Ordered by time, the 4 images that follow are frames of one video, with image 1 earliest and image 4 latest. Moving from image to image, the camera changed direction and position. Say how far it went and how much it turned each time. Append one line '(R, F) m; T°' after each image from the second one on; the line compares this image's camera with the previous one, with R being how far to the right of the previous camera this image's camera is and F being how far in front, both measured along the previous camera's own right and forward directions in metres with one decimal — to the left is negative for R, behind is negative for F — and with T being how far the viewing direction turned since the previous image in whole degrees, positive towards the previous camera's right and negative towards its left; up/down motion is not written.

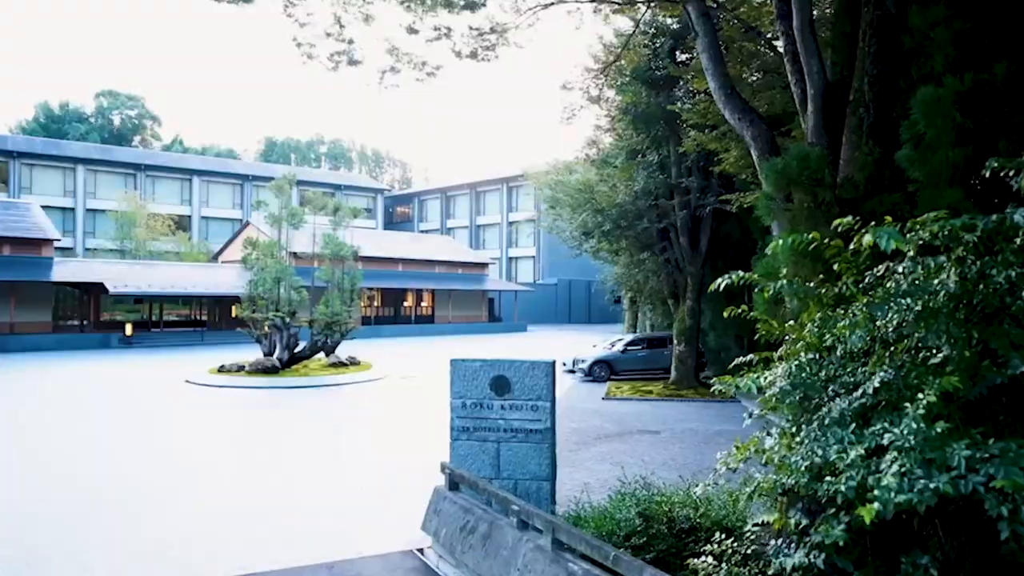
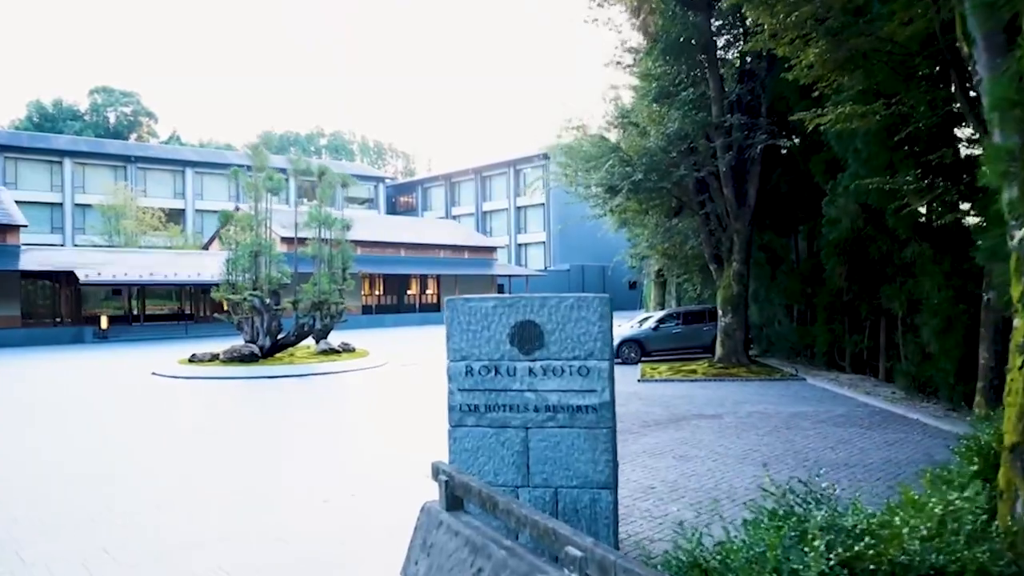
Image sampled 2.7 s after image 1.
(-0.1, +2.6) m; -1°
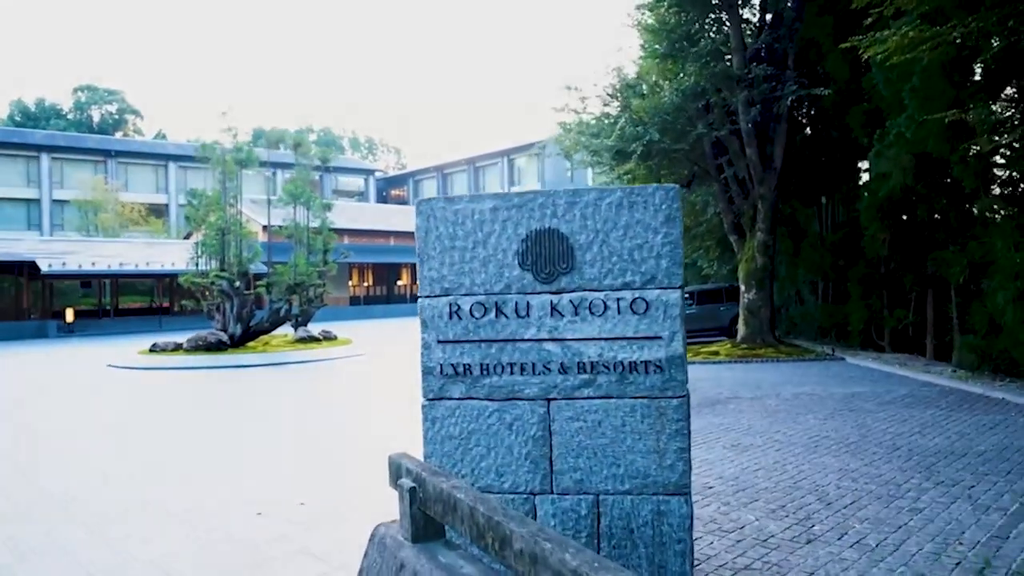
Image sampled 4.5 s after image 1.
(-0.1, +1.7) m; 0°
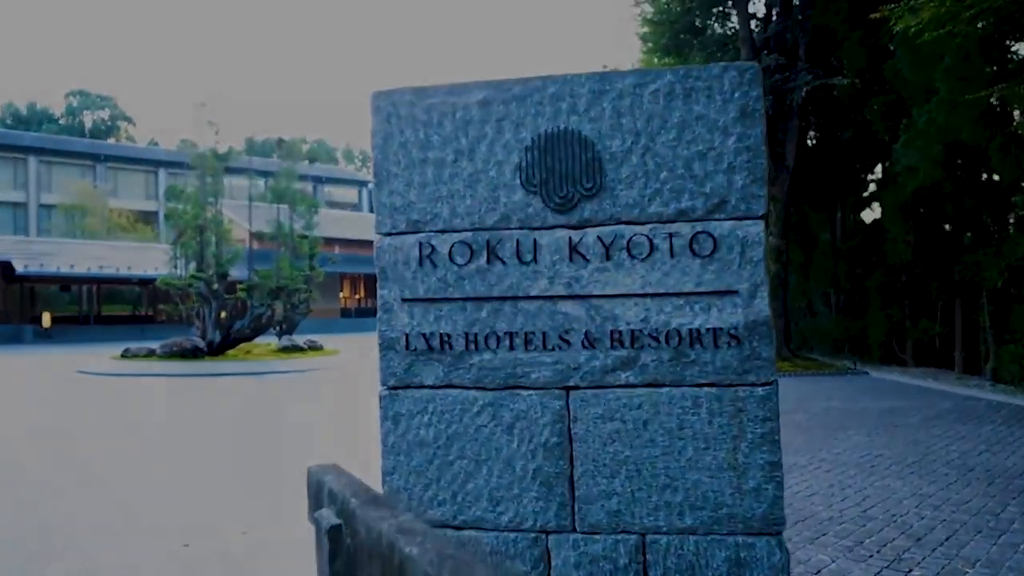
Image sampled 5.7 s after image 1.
(0.0, +0.9) m; 0°
